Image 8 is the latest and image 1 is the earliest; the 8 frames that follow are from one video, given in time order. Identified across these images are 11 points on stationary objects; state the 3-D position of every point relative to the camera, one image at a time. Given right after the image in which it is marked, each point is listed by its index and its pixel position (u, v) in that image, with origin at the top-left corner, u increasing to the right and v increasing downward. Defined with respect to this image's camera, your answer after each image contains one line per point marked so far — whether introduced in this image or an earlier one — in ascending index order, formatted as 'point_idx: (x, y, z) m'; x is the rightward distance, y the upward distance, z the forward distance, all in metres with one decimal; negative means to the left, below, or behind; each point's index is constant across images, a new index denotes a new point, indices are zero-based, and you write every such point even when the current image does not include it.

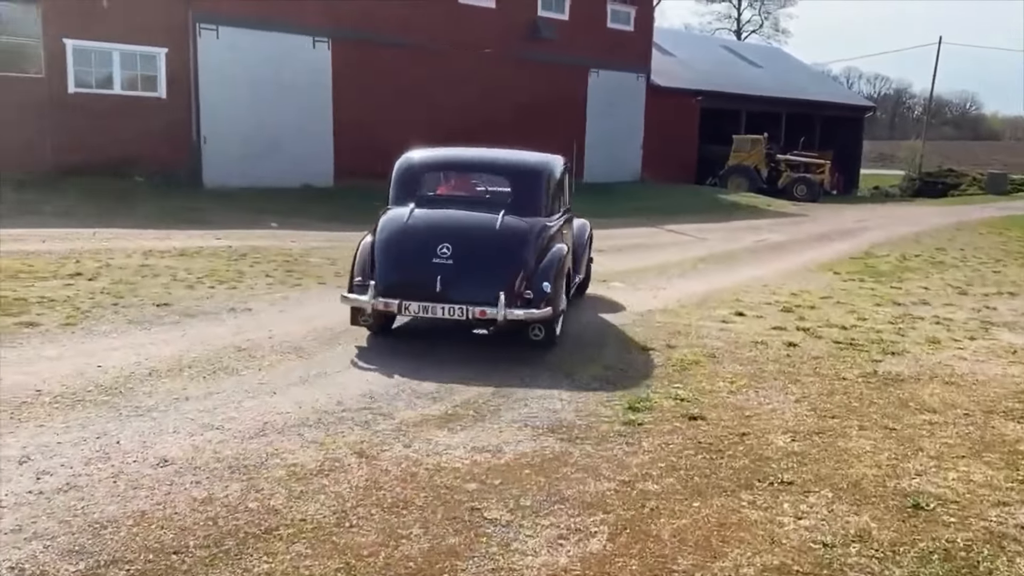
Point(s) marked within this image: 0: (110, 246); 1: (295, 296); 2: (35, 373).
0: (-5.0, +0.5, +10.8) m
1: (-2.1, -0.1, +8.6) m
2: (-3.0, -0.5, +5.5) m
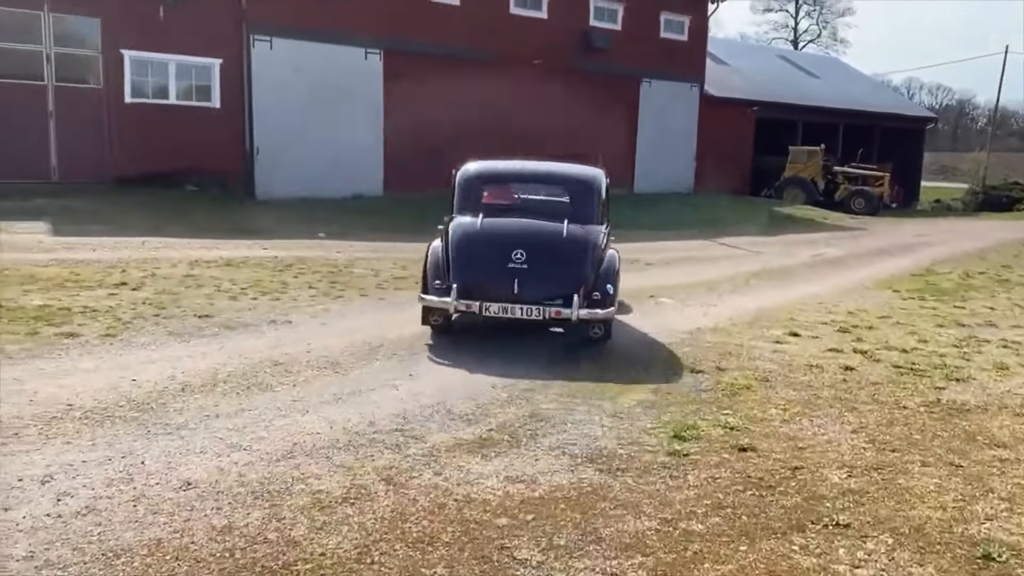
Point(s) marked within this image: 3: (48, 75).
0: (-4.4, +0.4, +10.9) m
1: (-1.7, -0.2, +8.5) m
2: (-2.7, -0.6, +5.4) m
3: (-8.8, +4.0, +16.7) m
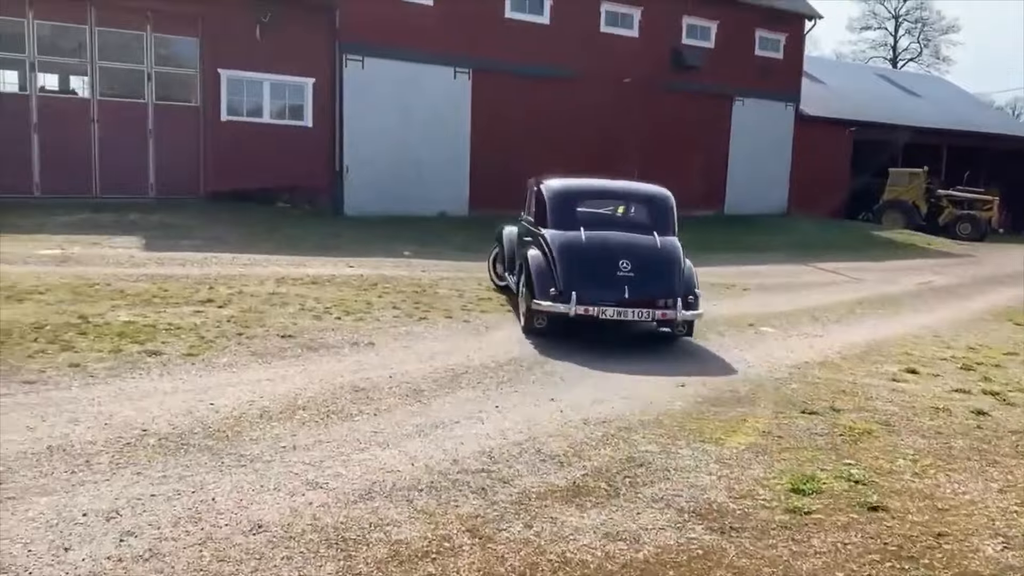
0: (-3.3, +0.2, +10.8) m
1: (-0.9, -0.4, +8.2) m
2: (-2.2, -0.7, +5.2) m
3: (-7.1, +3.8, +17.1) m
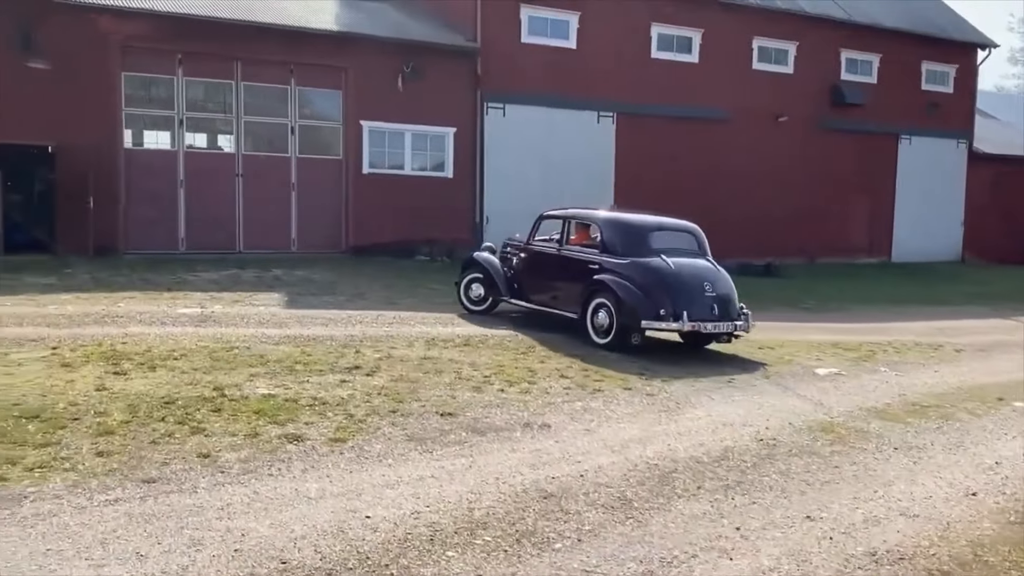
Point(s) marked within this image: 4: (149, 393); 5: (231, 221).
0: (-1.4, -0.5, +9.8) m
1: (+0.7, -0.9, +6.8) m
2: (-1.0, -1.1, +4.0) m
3: (-4.2, +2.7, +16.7) m
4: (-2.7, -0.8, +6.4) m
5: (-5.2, +1.2, +16.3) m
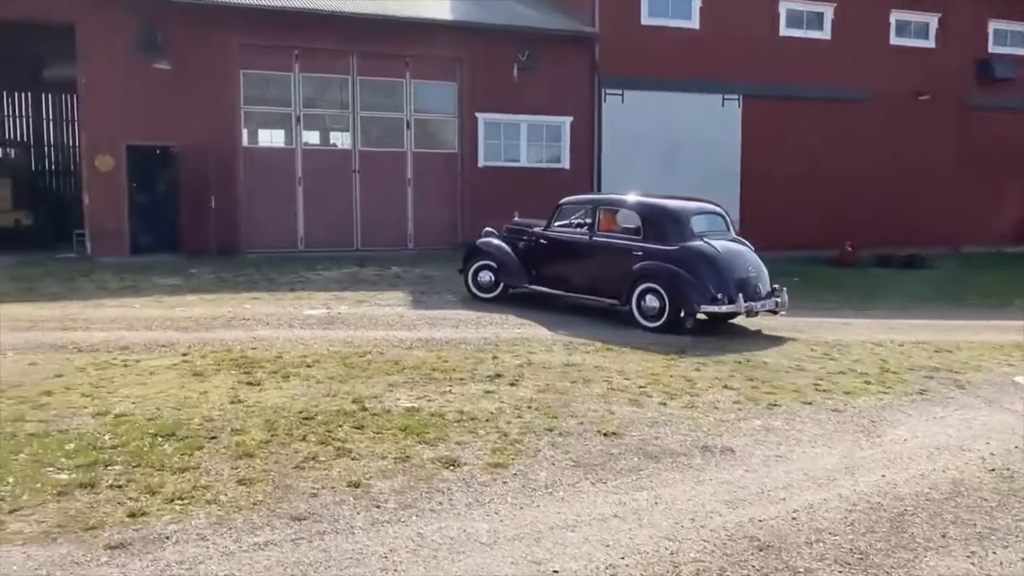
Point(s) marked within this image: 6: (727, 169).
0: (+0.1, -0.5, +9.2) m
1: (+1.8, -0.9, +6.0) m
2: (-0.2, -1.1, +3.4) m
3: (-1.9, +2.7, +16.3) m
4: (-1.5, -0.8, +5.9) m
5: (-3.0, +1.3, +16.1) m
6: (+4.6, +2.5, +18.6) m
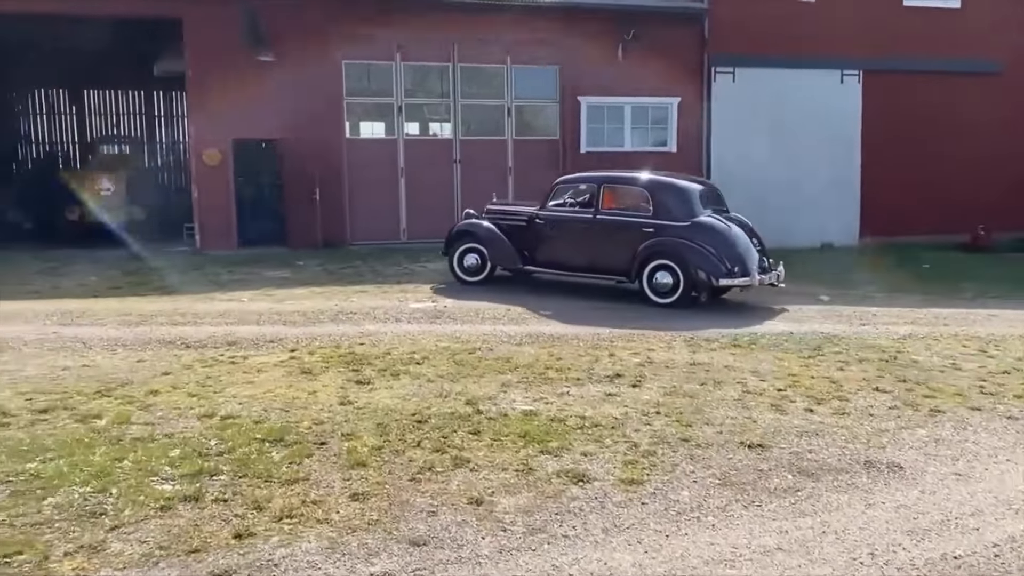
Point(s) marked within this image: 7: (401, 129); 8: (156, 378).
0: (+1.3, -0.4, +8.6) m
1: (+2.6, -0.9, +5.2) m
2: (+0.3, -1.1, +2.9) m
3: (0.0, +2.9, +15.9) m
4: (-0.7, -0.8, +5.5) m
5: (-1.1, +1.4, +15.7) m
6: (+6.7, +2.8, +17.4) m
7: (-1.9, +2.8, +15.4) m
8: (-2.6, -0.7, +6.4) m
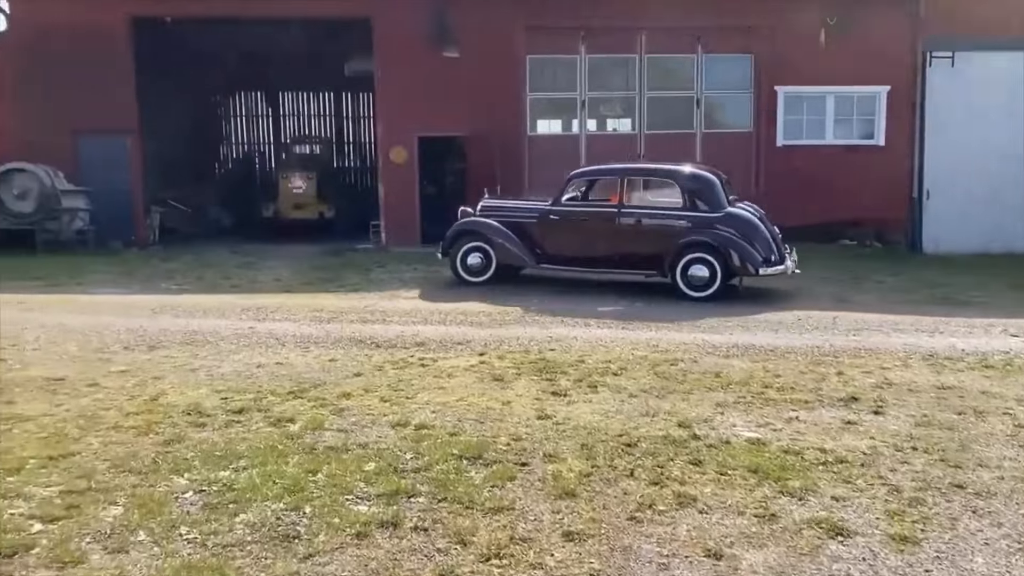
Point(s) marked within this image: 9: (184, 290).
0: (+3.0, -0.5, +7.6) m
1: (+3.7, -1.0, +4.0) m
2: (+1.0, -1.2, +2.2) m
3: (+3.2, +2.8, +15.0) m
4: (+0.5, -0.8, +5.0) m
5: (+2.1, +1.4, +15.0) m
6: (+10.1, +2.6, +15.2) m
7: (+1.3, +2.8, +14.9) m
8: (-1.1, -0.6, +6.1) m
9: (-3.9, 0.0, +10.4) m
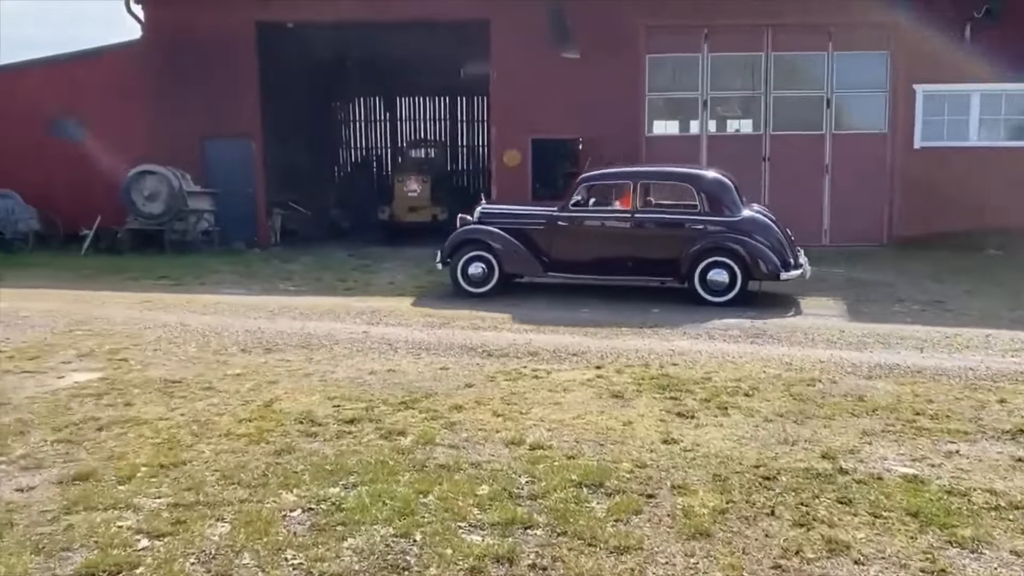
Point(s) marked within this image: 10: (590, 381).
0: (+4.0, -0.6, +6.8) m
1: (+4.2, -1.1, +3.2) m
2: (+1.3, -1.2, +1.7) m
3: (+5.1, +2.7, +14.2) m
4: (+1.1, -0.9, +4.5) m
5: (+4.0, +1.3, +14.3) m
6: (+12.0, +2.3, +13.5) m
7: (+3.2, +2.6, +14.3) m
8: (-0.3, -0.7, +5.9) m
9: (-2.5, 0.0, +10.4) m
10: (+0.6, -0.7, +6.2) m
